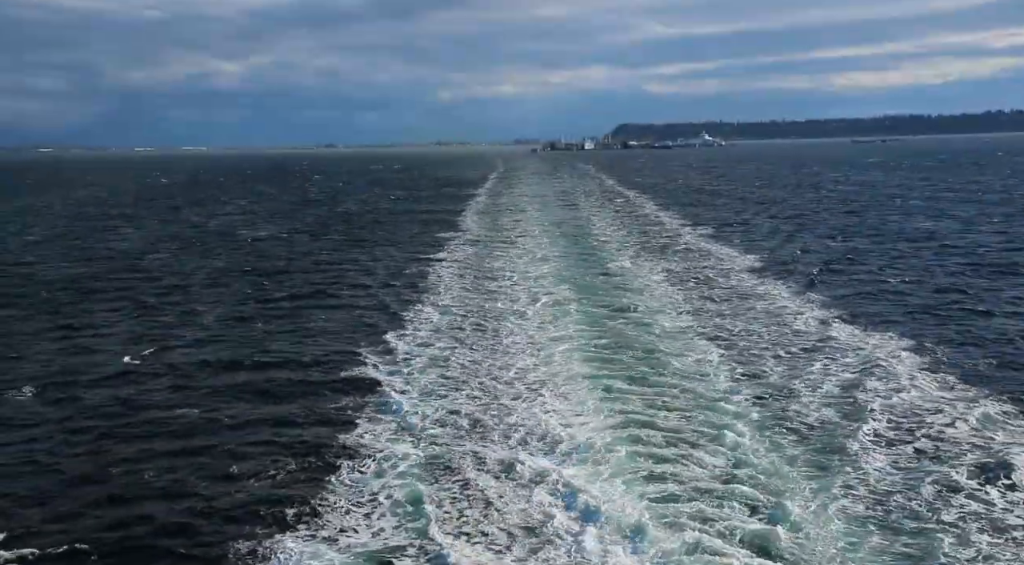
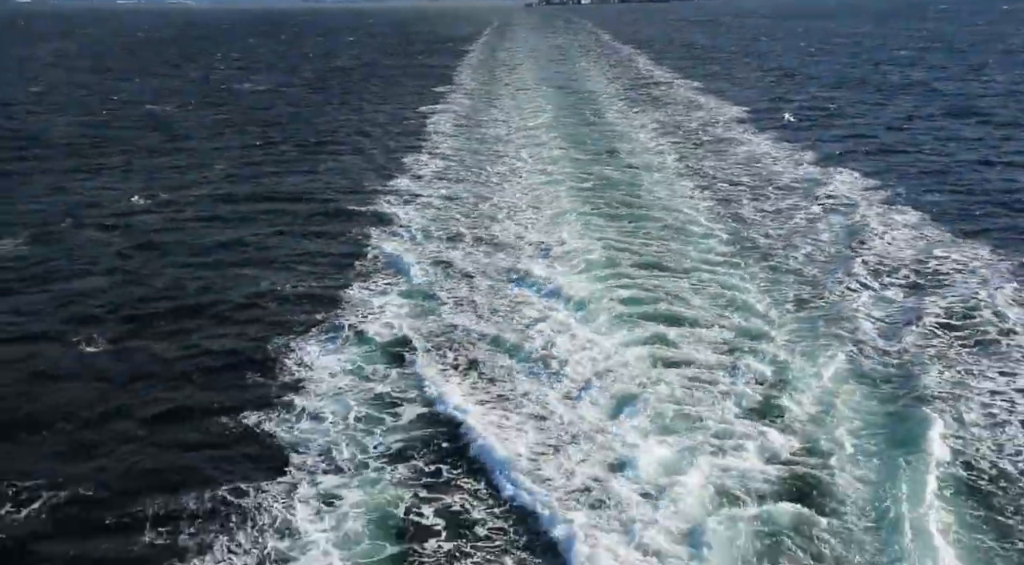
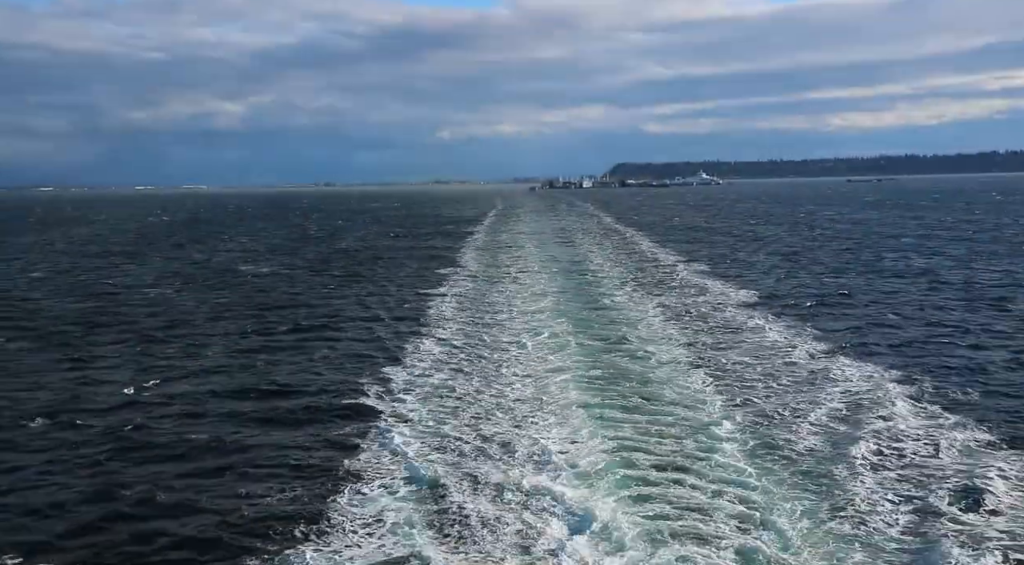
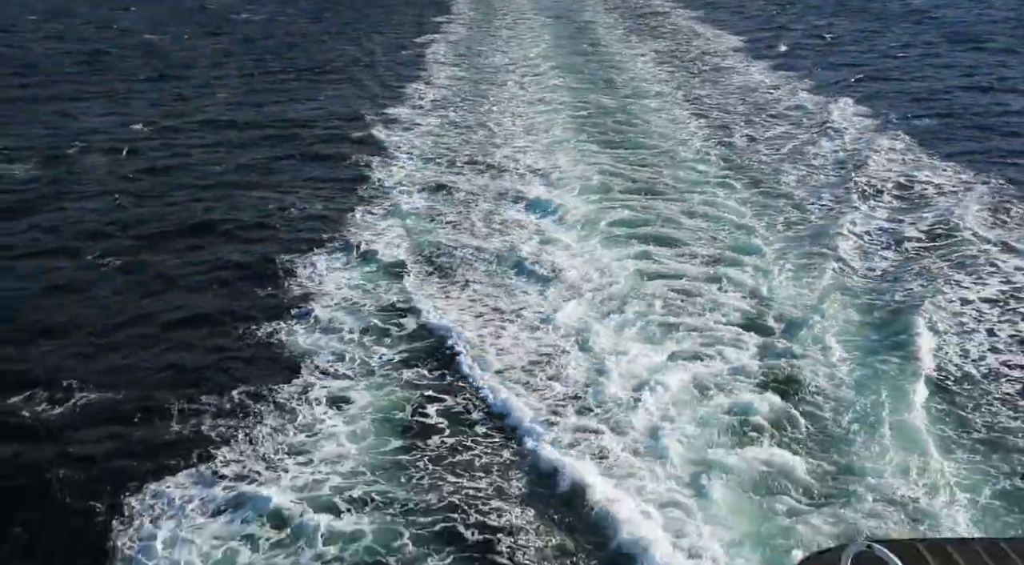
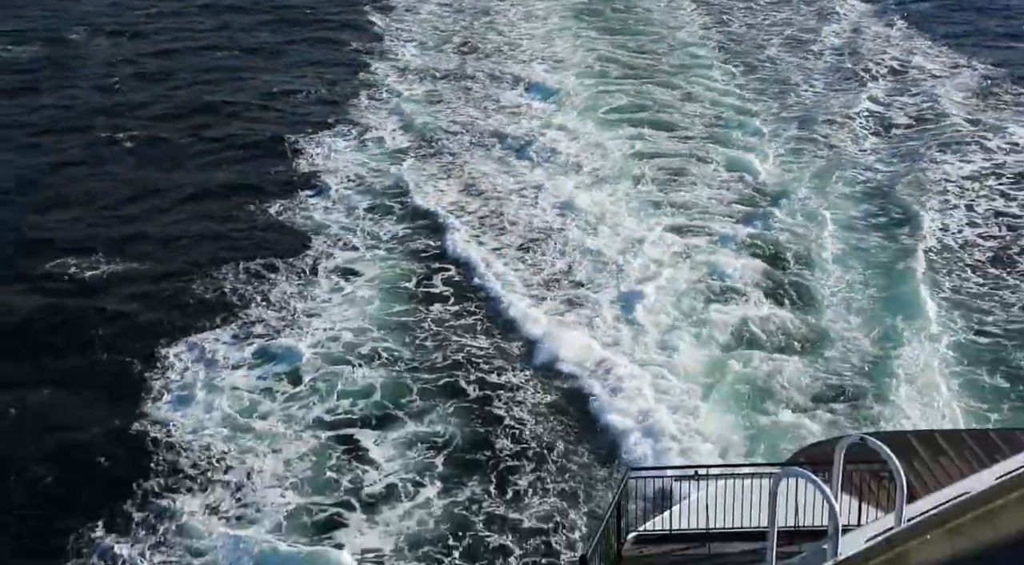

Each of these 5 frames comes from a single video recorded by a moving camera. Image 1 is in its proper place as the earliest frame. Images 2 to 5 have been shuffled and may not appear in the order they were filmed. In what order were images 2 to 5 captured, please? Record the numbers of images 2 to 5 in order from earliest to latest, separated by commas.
3, 2, 4, 5
